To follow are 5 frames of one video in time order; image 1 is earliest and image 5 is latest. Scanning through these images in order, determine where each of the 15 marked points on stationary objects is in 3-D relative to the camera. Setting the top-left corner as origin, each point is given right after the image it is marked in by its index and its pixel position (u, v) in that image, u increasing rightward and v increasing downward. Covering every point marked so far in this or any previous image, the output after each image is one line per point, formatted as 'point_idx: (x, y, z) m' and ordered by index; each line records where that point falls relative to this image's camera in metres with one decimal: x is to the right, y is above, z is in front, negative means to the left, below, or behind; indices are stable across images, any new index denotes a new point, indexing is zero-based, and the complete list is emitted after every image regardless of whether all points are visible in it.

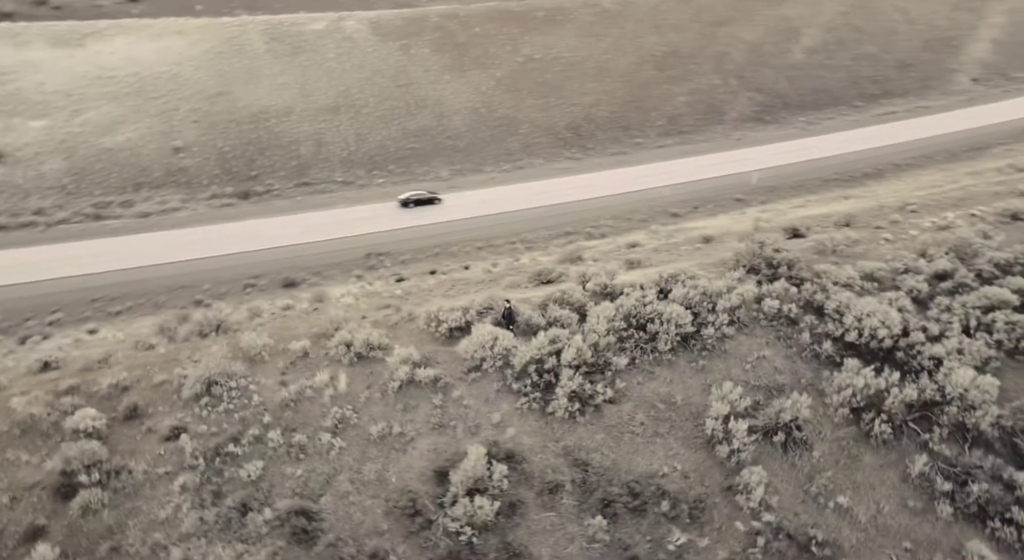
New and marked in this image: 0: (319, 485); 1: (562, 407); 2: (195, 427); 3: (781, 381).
0: (-3.3, -3.6, +9.7) m
1: (+1.1, -2.6, +11.3) m
2: (-5.8, -2.7, +10.2) m
3: (+6.2, -2.3, +12.8) m
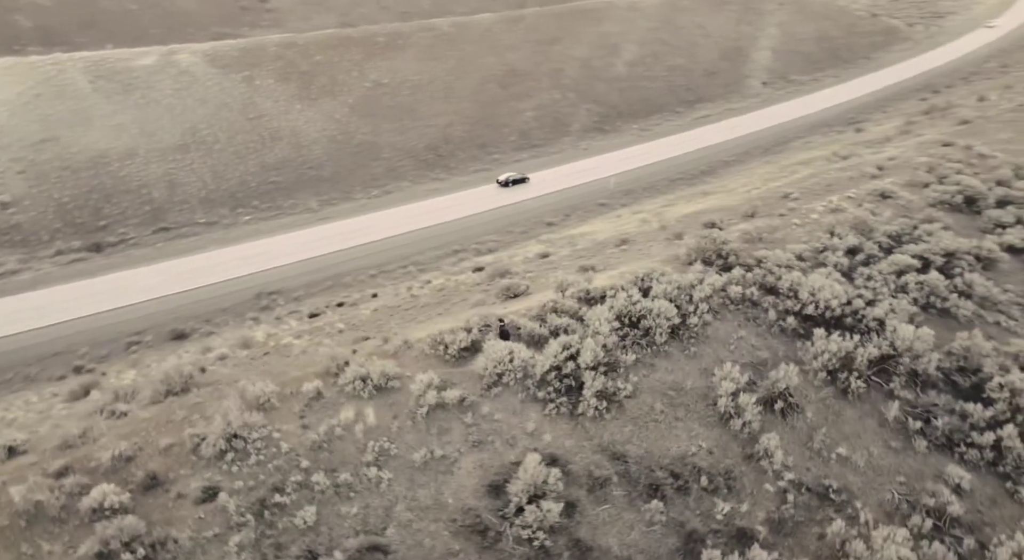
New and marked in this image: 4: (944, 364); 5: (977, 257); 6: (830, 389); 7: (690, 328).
0: (-2.2, -4.1, +9.4) m
1: (+1.7, -2.7, +11.8) m
2: (-4.8, -3.5, +9.5) m
3: (+6.4, -1.9, +14.2) m
4: (+10.9, -2.1, +14.0) m
5: (+15.1, +0.8, +18.5) m
6: (+7.7, -2.6, +13.4) m
7: (+4.6, -1.2, +14.4) m
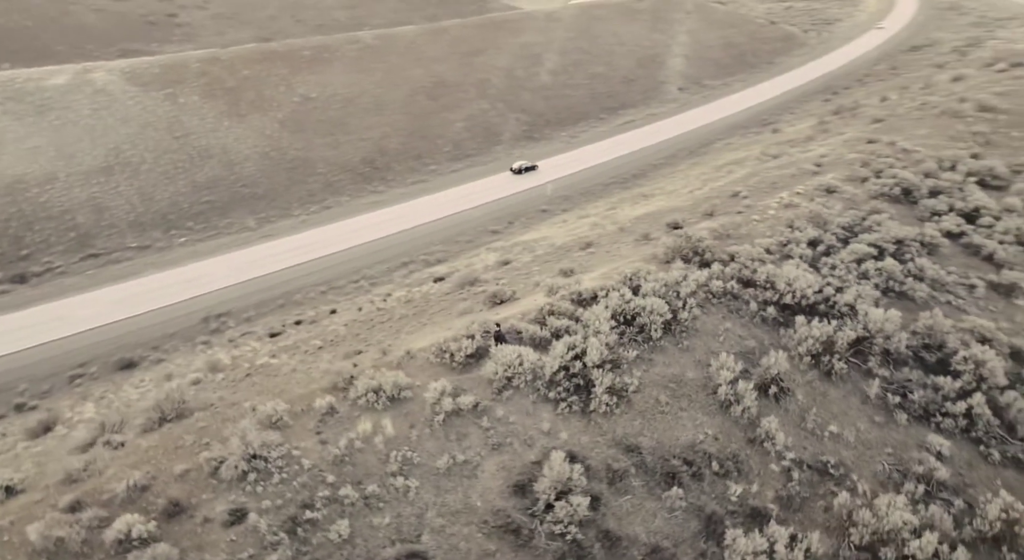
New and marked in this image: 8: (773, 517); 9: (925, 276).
0: (-1.7, -4.2, +9.5) m
1: (+1.9, -2.7, +12.1) m
2: (-4.3, -3.8, +9.4) m
3: (+6.4, -1.7, +14.9) m
4: (+10.9, -1.7, +15.1) m
5: (+14.6, +1.4, +20.0) m
6: (+7.8, -2.4, +14.3) m
7: (+4.6, -1.2, +15.0) m
8: (+5.0, -4.5, +10.6) m
9: (+13.6, +0.1, +18.3) m
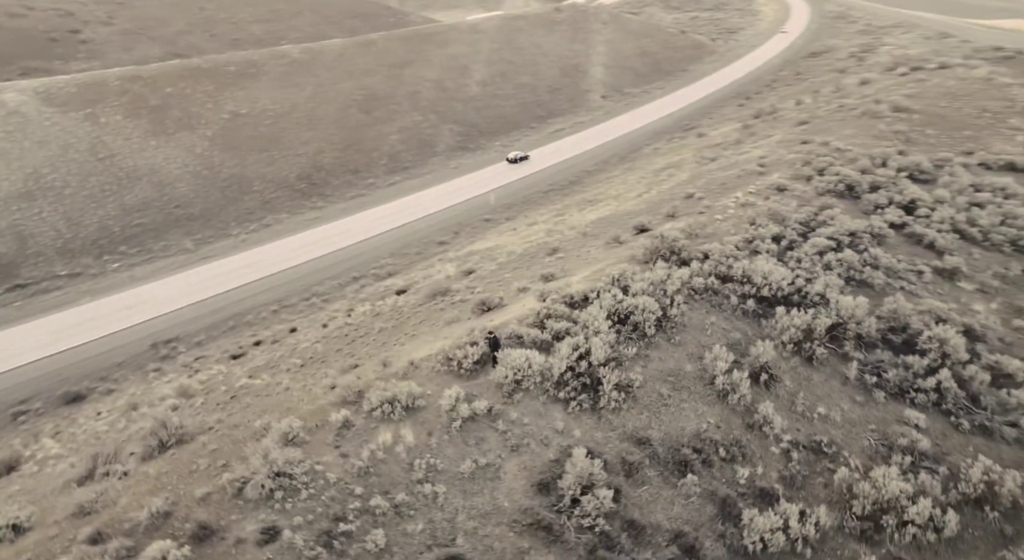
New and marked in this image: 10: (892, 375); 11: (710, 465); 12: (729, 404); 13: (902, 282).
0: (-1.1, -4.4, +9.6) m
1: (+2.2, -2.7, +12.6) m
2: (-3.7, -4.0, +9.3) m
3: (+6.4, -1.6, +15.7) m
4: (+10.9, -1.4, +16.3) m
5: (+14.0, +1.8, +21.5) m
6: (+7.9, -2.2, +15.2) m
7: (+4.6, -1.1, +15.7) m
8: (+5.4, -4.4, +11.2) m
9: (+13.2, +0.6, +19.7) m
10: (+10.1, -2.5, +14.6) m
11: (+4.2, -3.9, +11.6) m
12: (+5.2, -3.0, +13.2) m
13: (+13.4, -0.1, +19.1) m
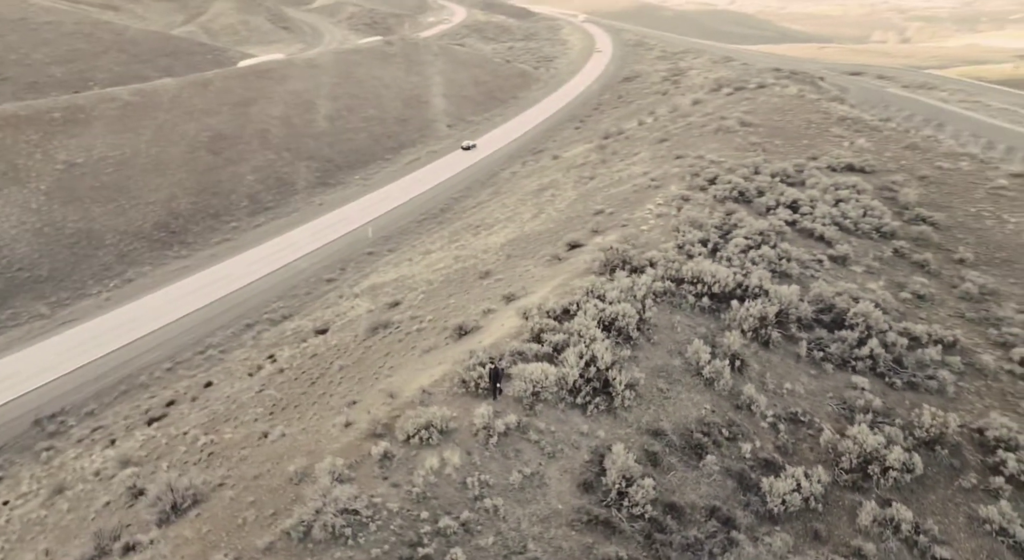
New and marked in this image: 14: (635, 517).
0: (+0.1, -4.8, +10.2) m
1: (+2.7, -2.9, +13.7) m
2: (-2.5, -4.7, +9.5) m
3: (+6.2, -1.6, +17.6) m
4: (+10.4, -1.0, +18.9) m
5: (+12.3, +2.2, +24.7) m
6: (+7.8, -2.0, +17.3) m
7: (+4.3, -1.3, +17.2) m
8: (+6.3, -4.3, +12.9) m
9: (+11.9, +1.0, +22.7) m
10: (+10.0, -2.1, +17.1) m
11: (+4.9, -3.9, +13.1) m
12: (+5.6, -3.0, +14.9) m
13: (+12.4, +0.4, +22.1) m
14: (+2.4, -4.7, +10.9) m
